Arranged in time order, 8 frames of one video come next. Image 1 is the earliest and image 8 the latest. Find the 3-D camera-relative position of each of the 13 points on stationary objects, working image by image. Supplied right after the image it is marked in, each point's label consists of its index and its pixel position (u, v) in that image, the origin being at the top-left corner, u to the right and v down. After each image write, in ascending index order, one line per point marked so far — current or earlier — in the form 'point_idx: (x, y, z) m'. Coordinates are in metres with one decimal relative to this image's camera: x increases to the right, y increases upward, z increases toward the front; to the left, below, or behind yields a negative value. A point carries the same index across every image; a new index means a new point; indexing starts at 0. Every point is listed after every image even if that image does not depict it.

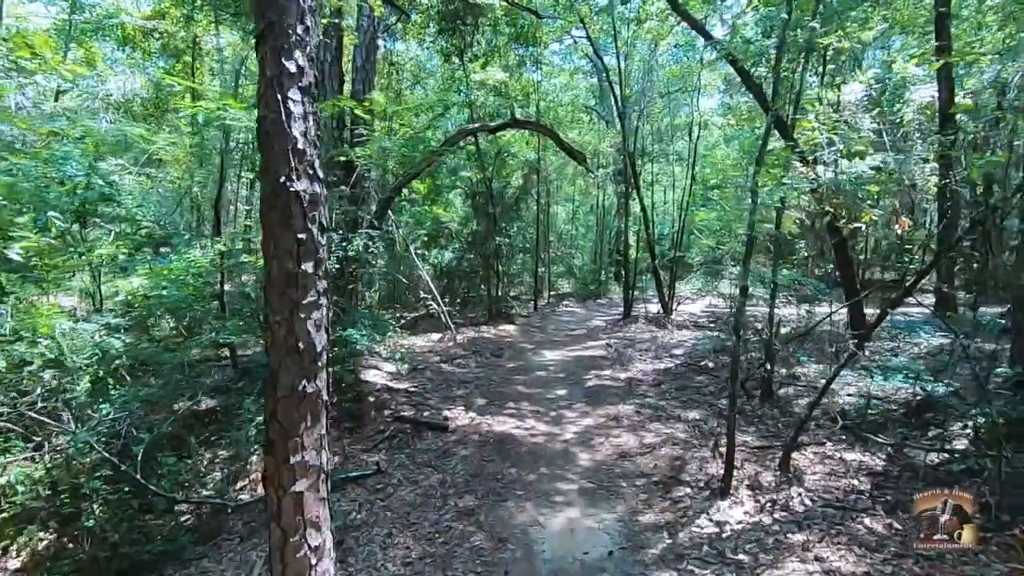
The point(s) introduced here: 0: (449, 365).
0: (-1.1, -1.3, +9.4) m
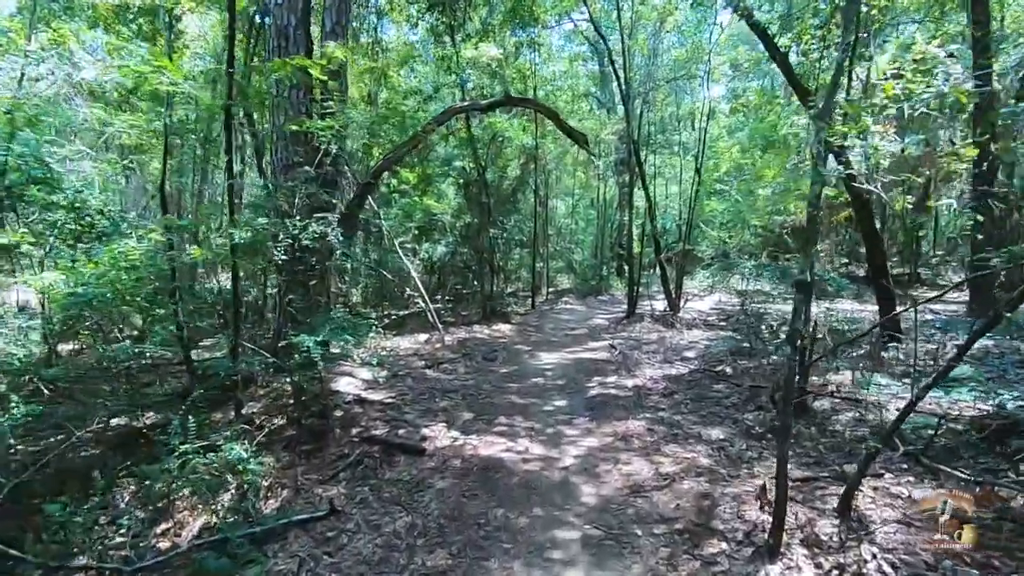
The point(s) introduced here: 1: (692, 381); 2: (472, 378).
0: (-1.2, -1.3, +8.4) m
1: (+2.5, -1.3, +7.6) m
2: (-0.6, -1.4, +8.1) m
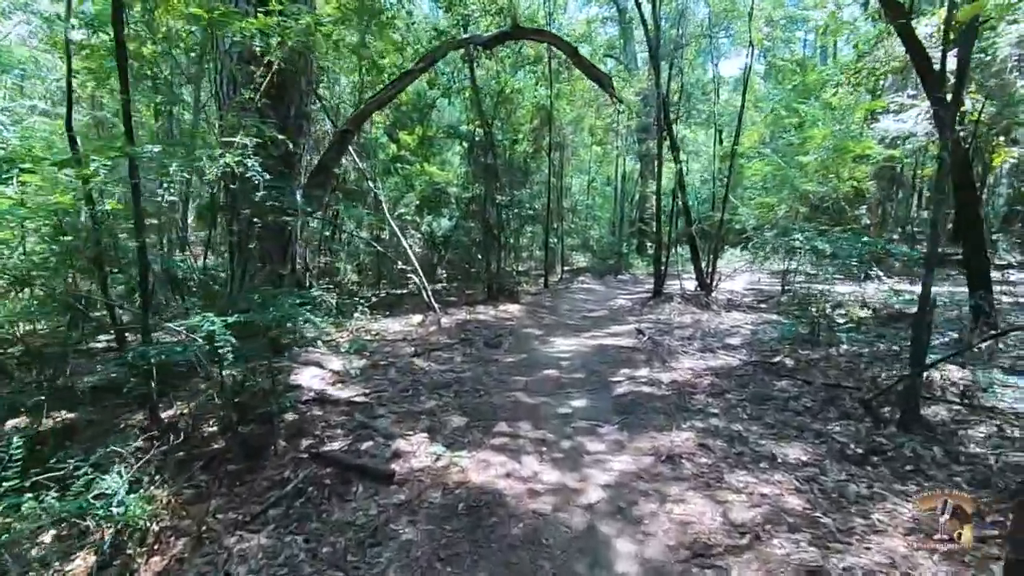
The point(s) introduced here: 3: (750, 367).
0: (-1.1, -0.9, +6.9) m
1: (+2.6, -1.0, +6.0) m
2: (-0.5, -1.0, +6.6) m
3: (+2.8, -0.9, +6.3) m
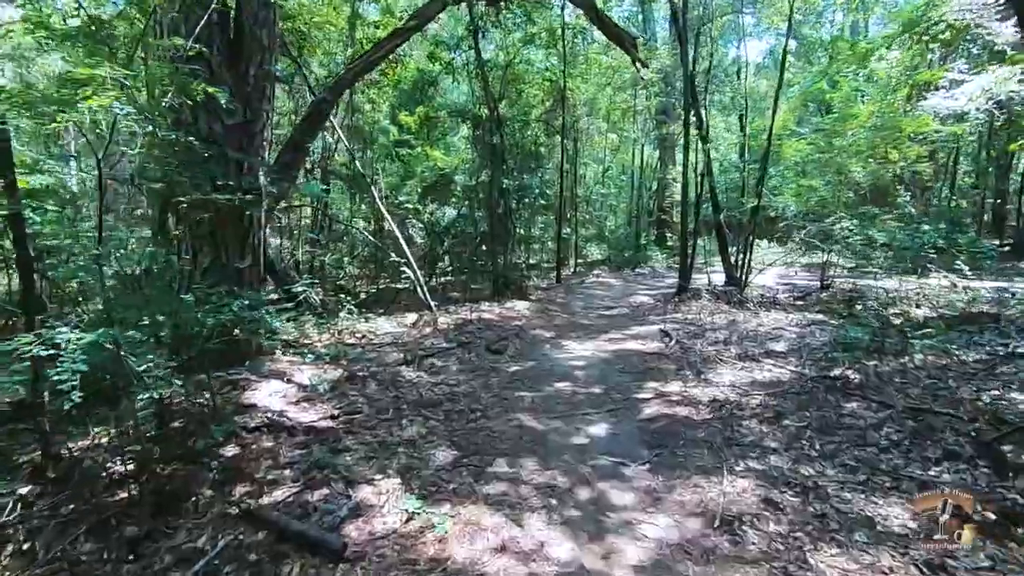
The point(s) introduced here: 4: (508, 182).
0: (-1.1, -0.9, +5.9) m
1: (+2.7, -1.0, +4.9) m
2: (-0.5, -1.0, +5.6) m
3: (+2.8, -0.9, +5.2) m
4: (-0.1, +2.2, +11.2) m
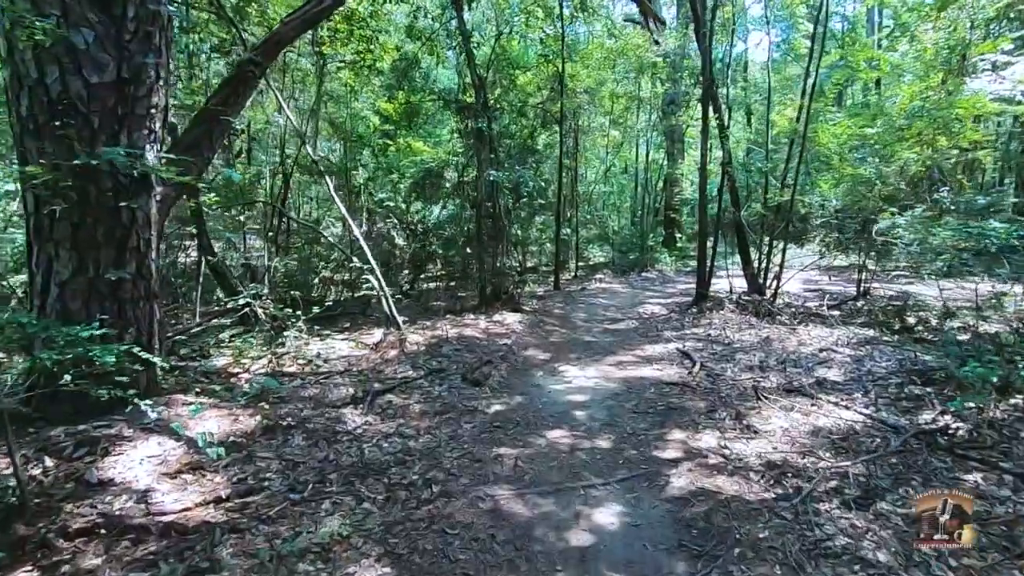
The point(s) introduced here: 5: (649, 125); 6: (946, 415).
0: (-1.2, -1.0, +4.5) m
1: (+2.5, -1.1, +3.5) m
2: (-0.6, -1.1, +4.2) m
3: (+2.7, -1.0, +3.7) m
4: (-0.3, +2.1, +9.8) m
5: (+4.5, +5.3, +17.6) m
6: (+3.3, -1.0, +4.1) m
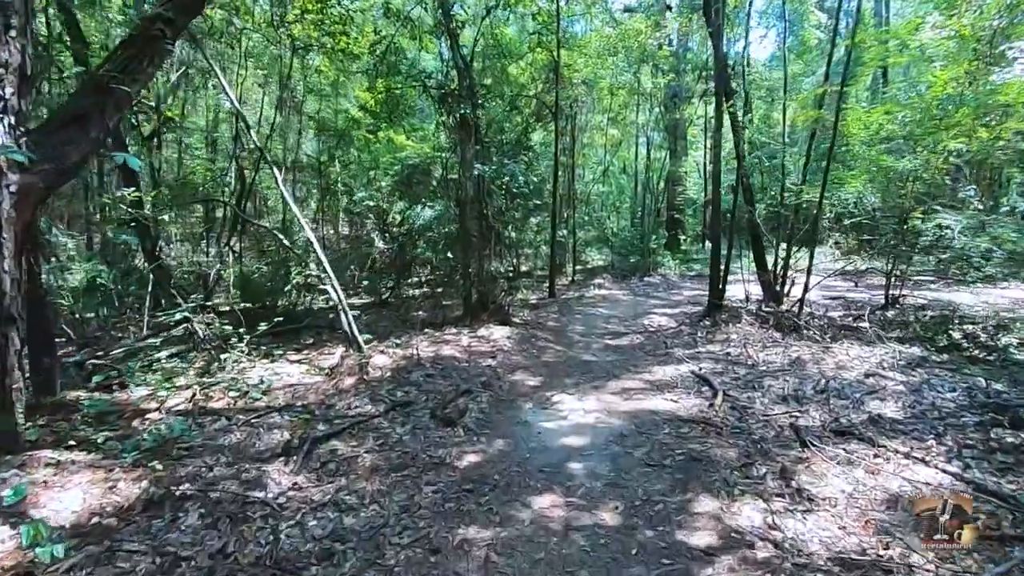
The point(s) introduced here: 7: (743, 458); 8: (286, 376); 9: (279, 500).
0: (-1.4, -1.1, +3.4) m
1: (+2.3, -1.2, +2.5) m
2: (-0.8, -1.2, +3.1) m
3: (+2.5, -1.1, +2.7) m
4: (-0.5, +2.0, +8.8) m
5: (+4.3, +5.2, +16.6) m
6: (+3.1, -1.1, +3.1) m
7: (+1.6, -1.1, +3.7) m
8: (-2.1, -0.8, +5.1) m
9: (-1.3, -1.2, +3.1) m
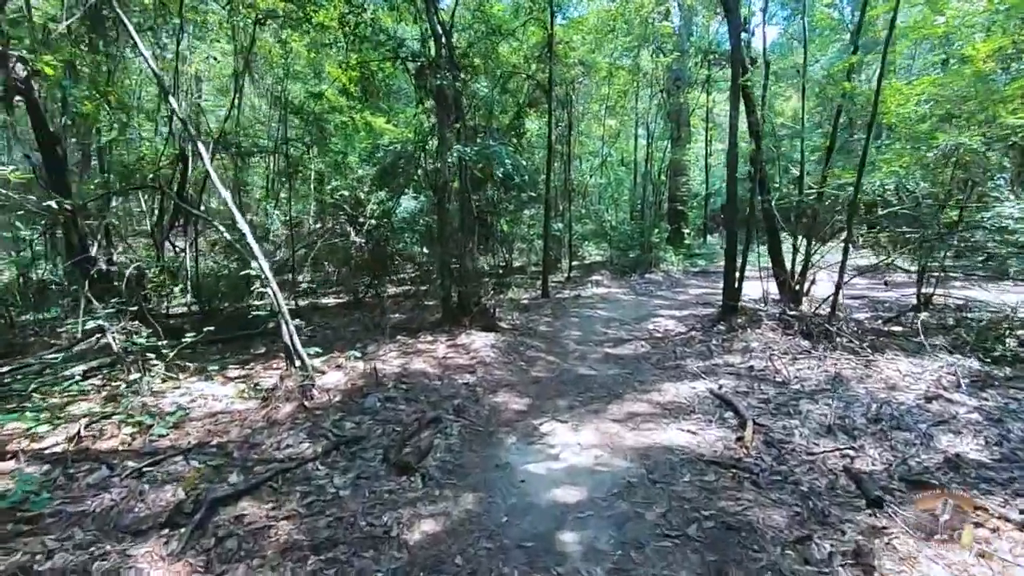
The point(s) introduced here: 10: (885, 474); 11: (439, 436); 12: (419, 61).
0: (-1.5, -1.2, +2.5) m
1: (+2.2, -1.2, +1.5) m
2: (-0.9, -1.3, +2.2) m
3: (+2.4, -1.2, +1.8) m
4: (-0.6, +2.0, +7.8) m
5: (+4.0, +5.2, +15.6) m
6: (+3.0, -1.1, +2.1) m
7: (+1.4, -1.2, +2.7) m
8: (-2.3, -0.8, +4.1) m
9: (-1.5, -1.2, +2.1) m
10: (+2.2, -1.1, +3.2) m
11: (-0.5, -1.0, +3.8) m
12: (-1.3, +3.3, +8.0) m
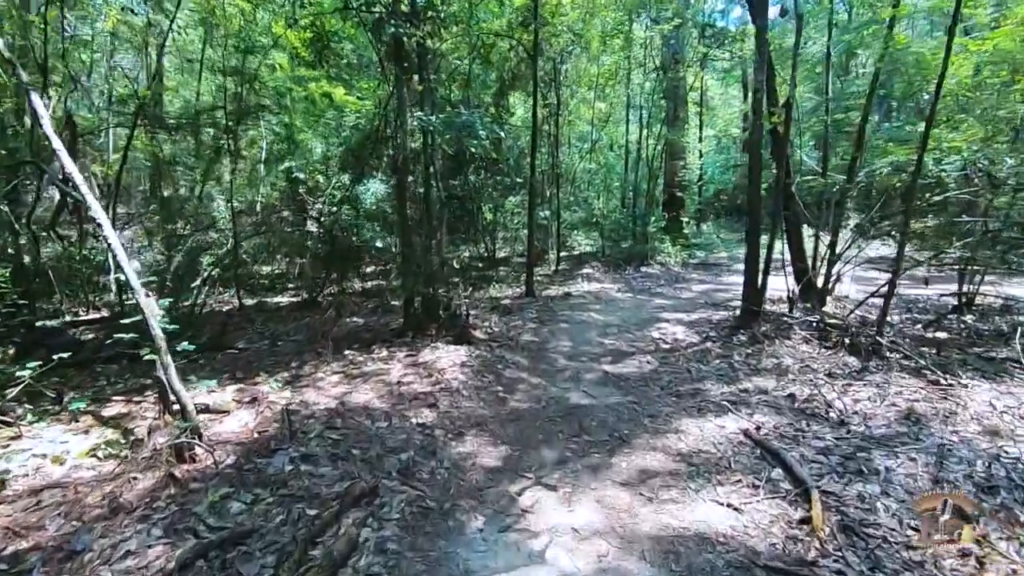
0: (-1.7, -1.3, +1.2) m
1: (+2.1, -1.4, +0.4) m
2: (-1.1, -1.4, +1.0) m
3: (+2.2, -1.3, +0.7) m
4: (-0.9, +2.0, +6.5) m
5: (+3.6, +5.4, +14.3) m
6: (+2.9, -1.2, +1.0) m
7: (+1.3, -1.3, +1.6) m
8: (-2.4, -0.9, +2.9) m
9: (-1.6, -1.4, +0.9) m
10: (+2.1, -1.2, +2.1) m
11: (-0.7, -1.1, +2.6) m
12: (-1.6, +3.3, +6.6) m
